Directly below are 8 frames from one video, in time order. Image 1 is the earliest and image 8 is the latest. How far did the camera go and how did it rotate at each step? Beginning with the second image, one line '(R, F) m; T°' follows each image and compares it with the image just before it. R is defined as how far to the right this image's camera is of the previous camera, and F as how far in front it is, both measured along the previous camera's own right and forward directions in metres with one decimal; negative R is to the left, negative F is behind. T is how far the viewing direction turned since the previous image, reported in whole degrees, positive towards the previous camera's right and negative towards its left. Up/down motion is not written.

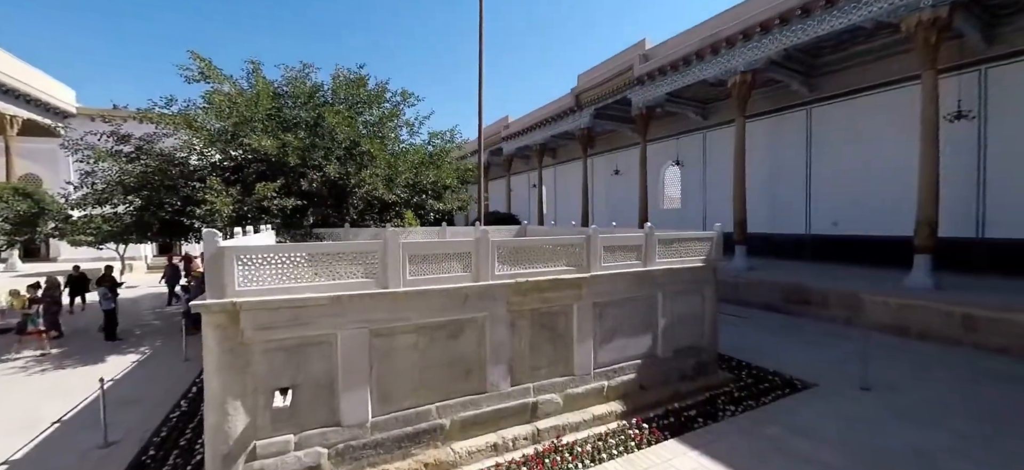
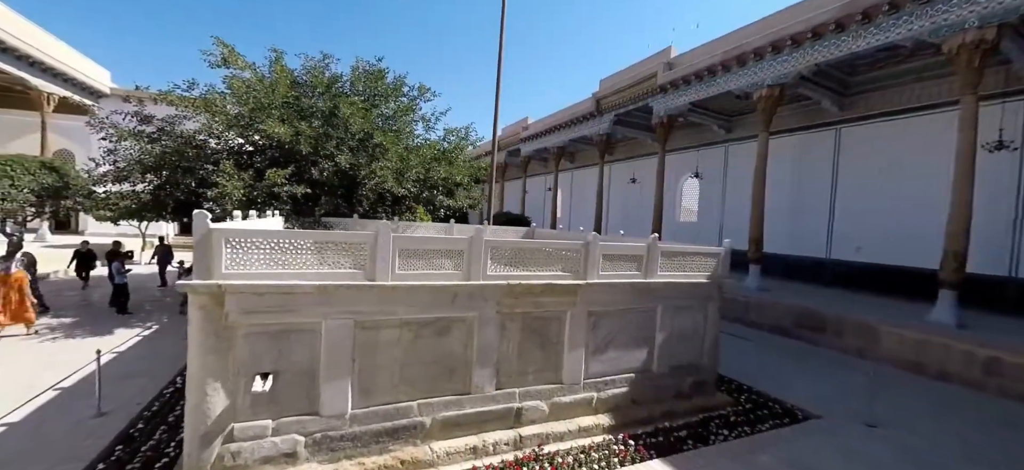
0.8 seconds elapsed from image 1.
(+0.2, +0.1) m; -2°
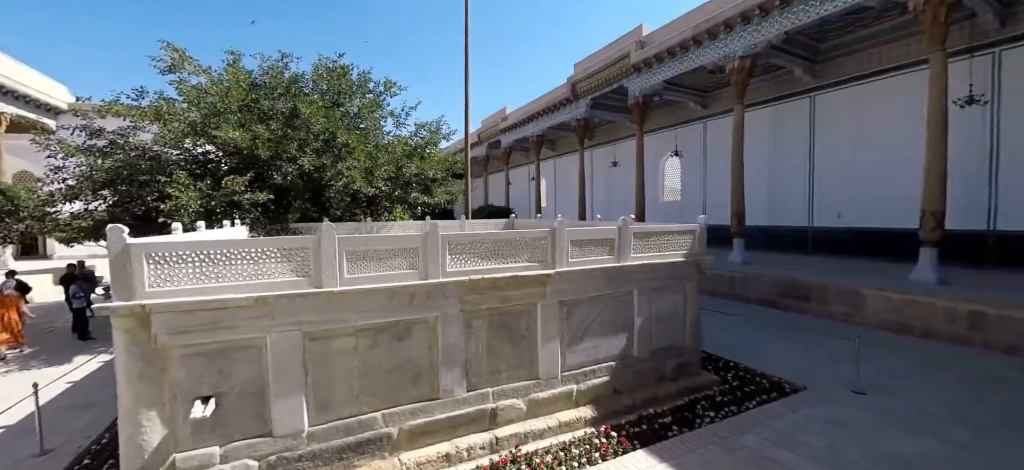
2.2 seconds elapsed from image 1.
(+0.3, +0.2) m; +1°
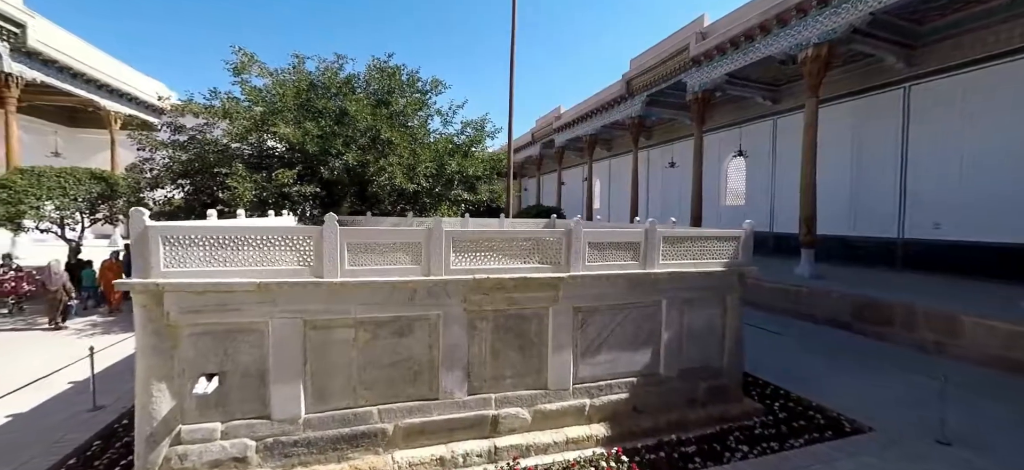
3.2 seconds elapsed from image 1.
(+0.5, +0.2) m; -9°
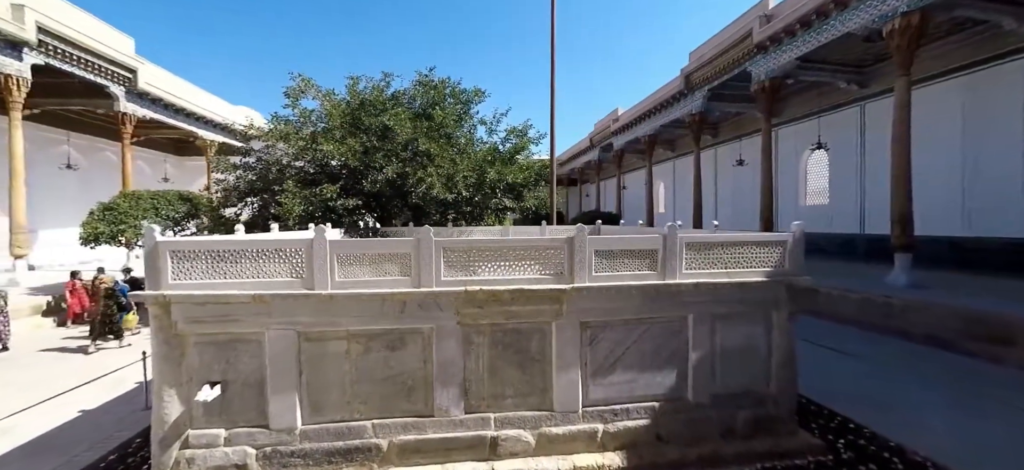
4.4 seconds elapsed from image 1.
(+0.6, +0.3) m; -10°
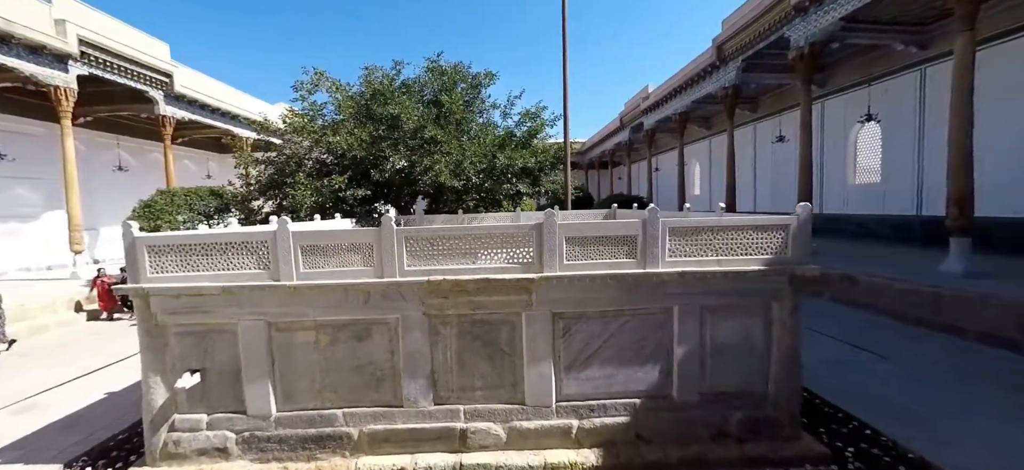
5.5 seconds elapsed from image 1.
(+0.6, +0.2) m; -6°
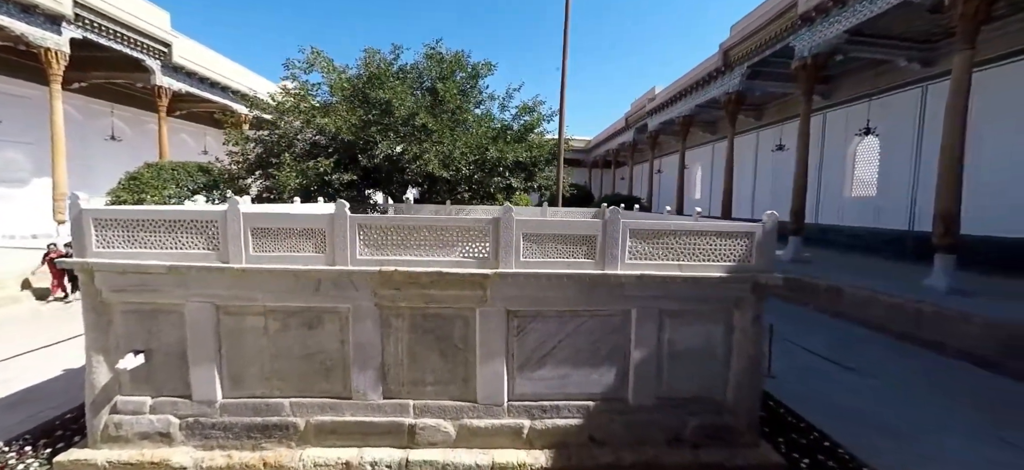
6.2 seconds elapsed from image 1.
(+0.3, +0.1) m; 0°
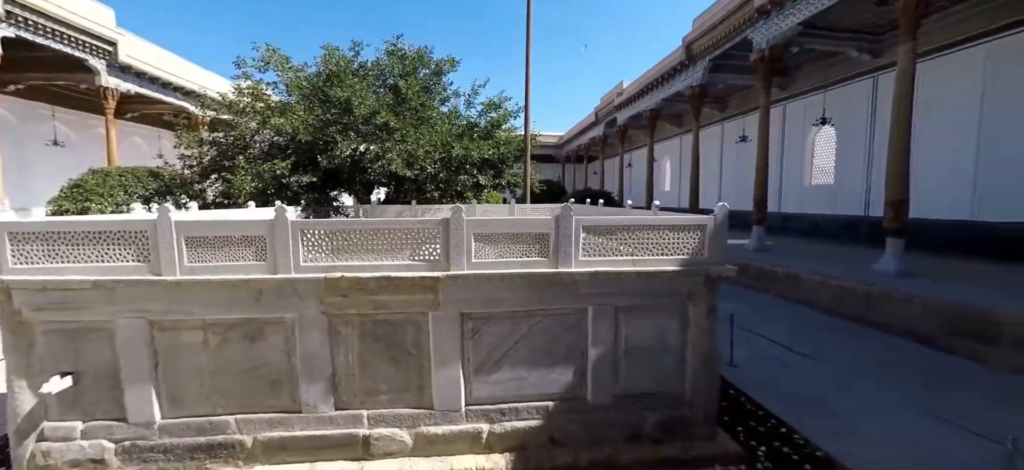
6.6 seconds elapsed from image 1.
(+0.2, +0.1) m; +3°
